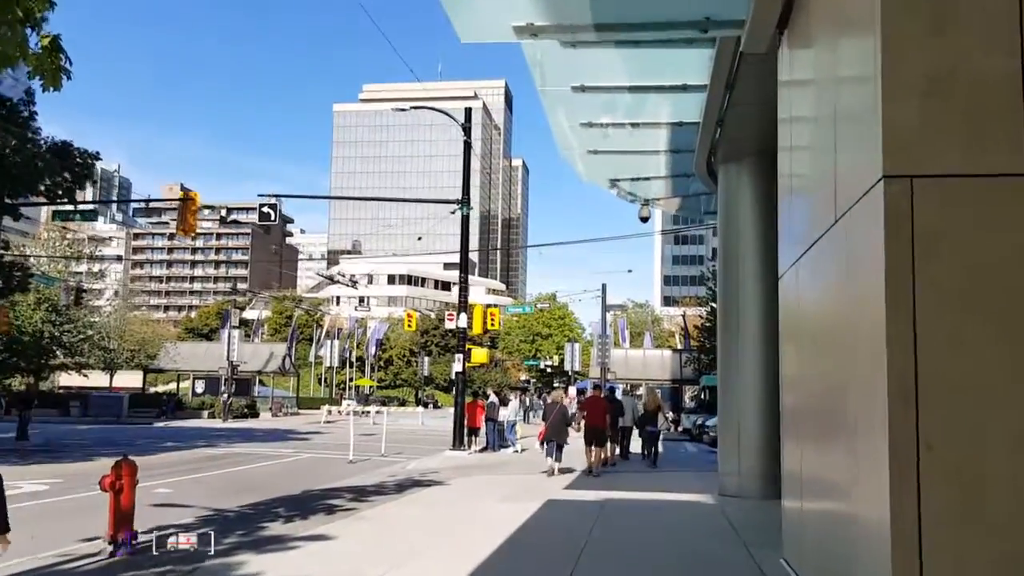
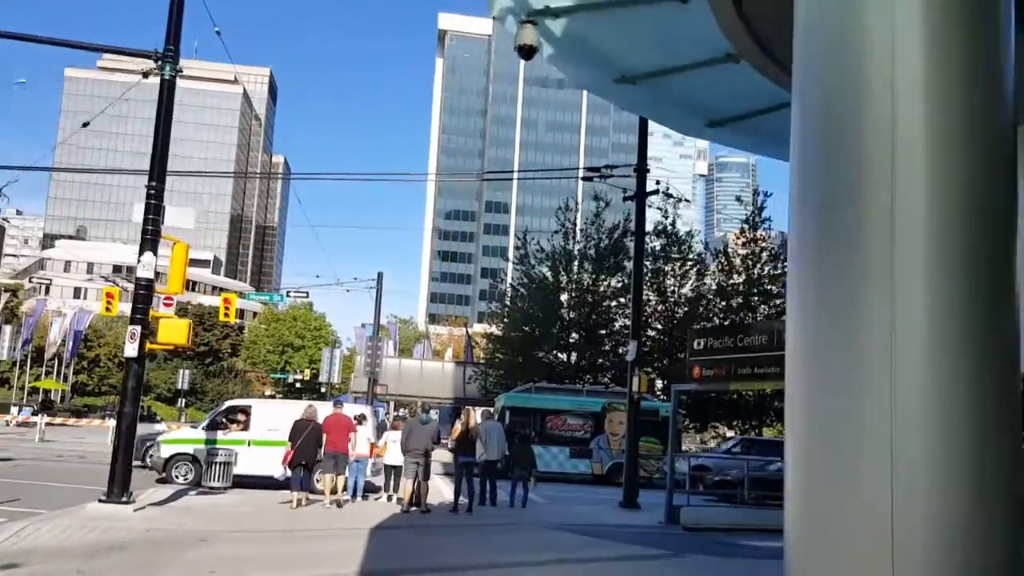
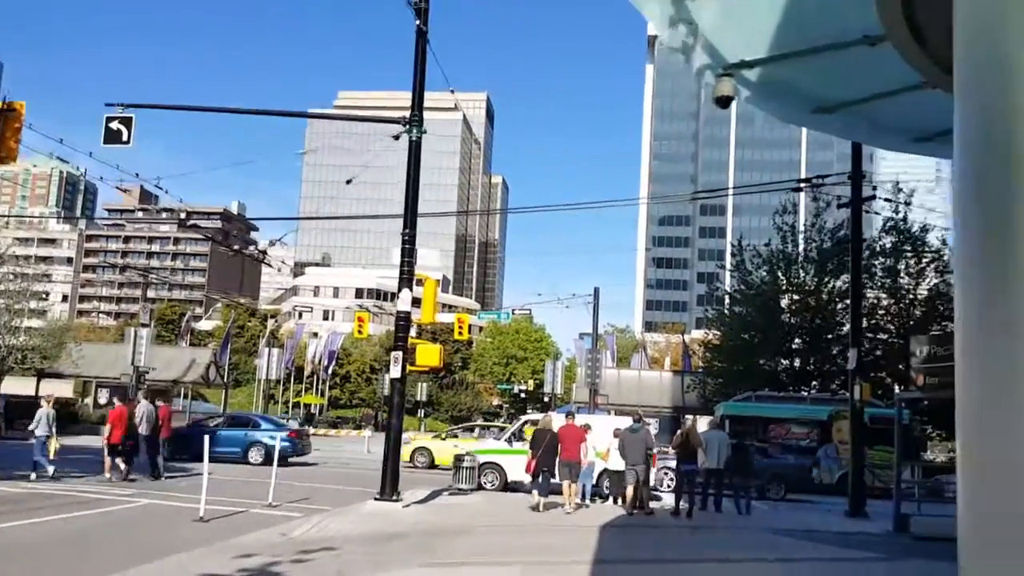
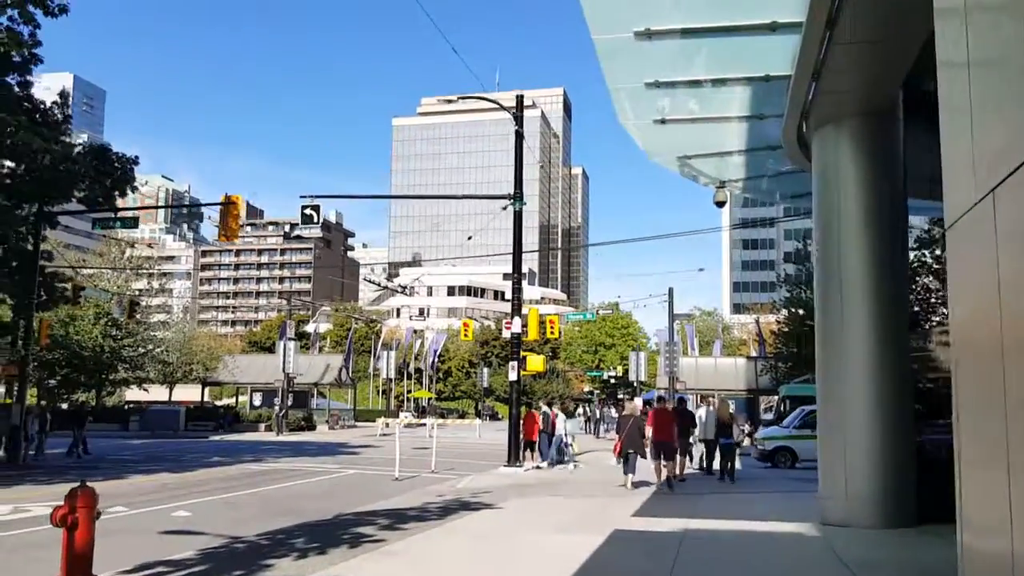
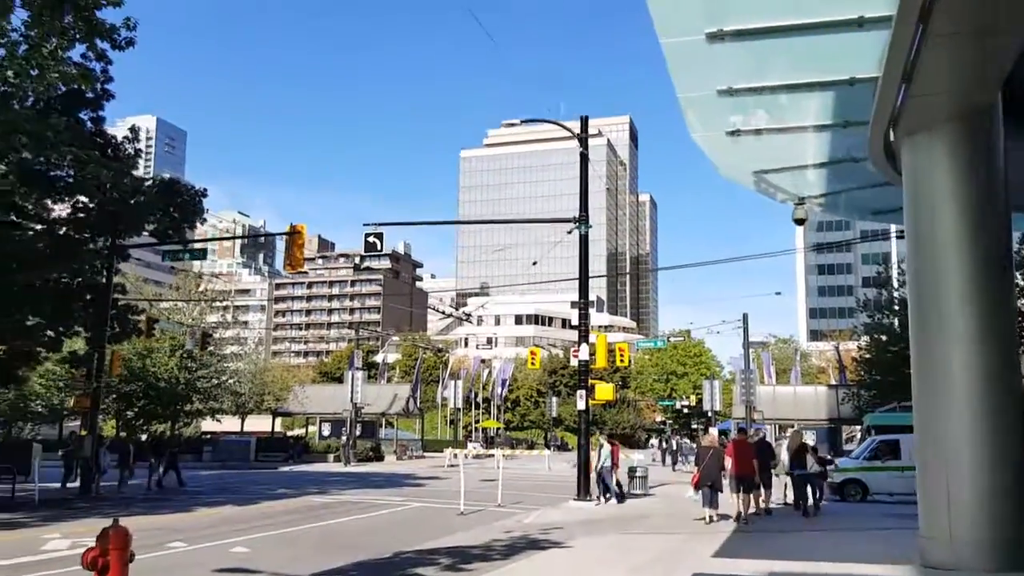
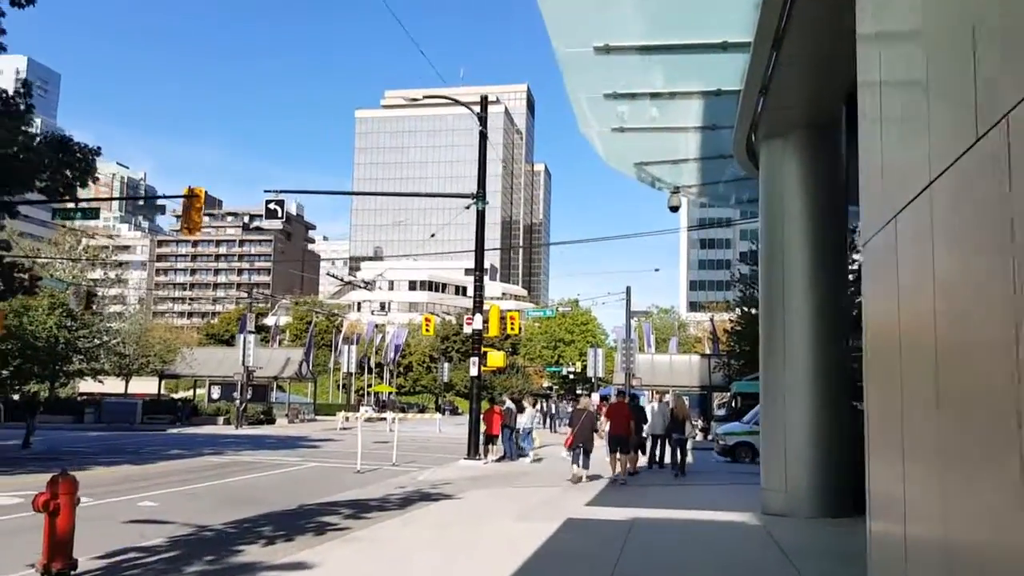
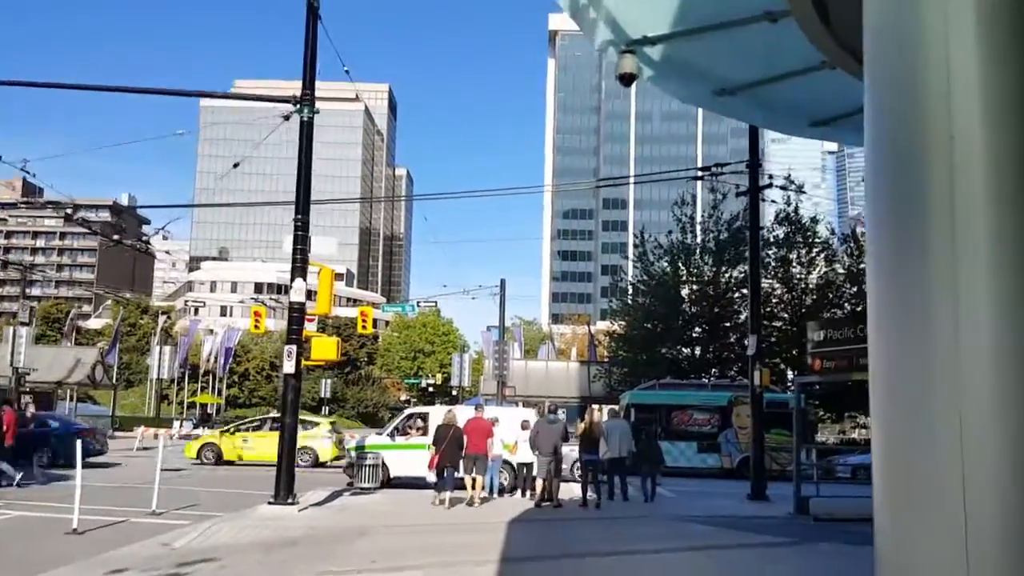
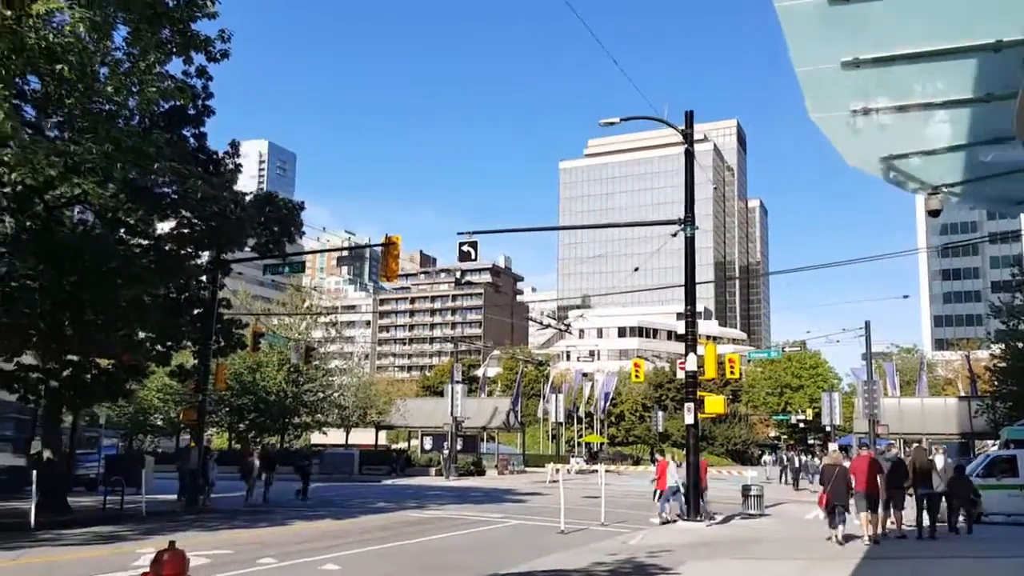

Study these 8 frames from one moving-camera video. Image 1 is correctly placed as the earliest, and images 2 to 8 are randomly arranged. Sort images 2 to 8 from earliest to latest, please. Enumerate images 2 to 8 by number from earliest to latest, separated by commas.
6, 4, 5, 8, 3, 7, 2
